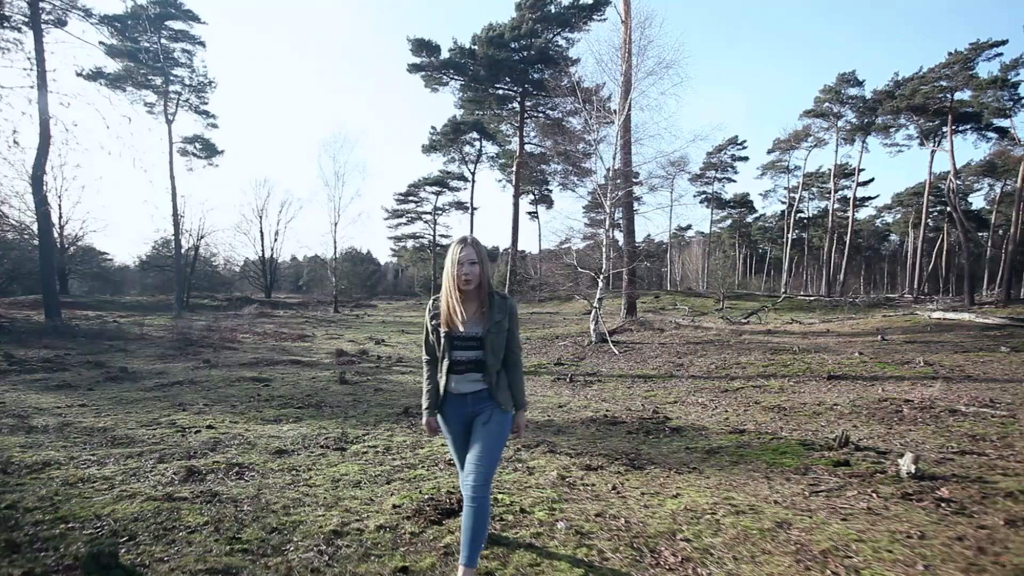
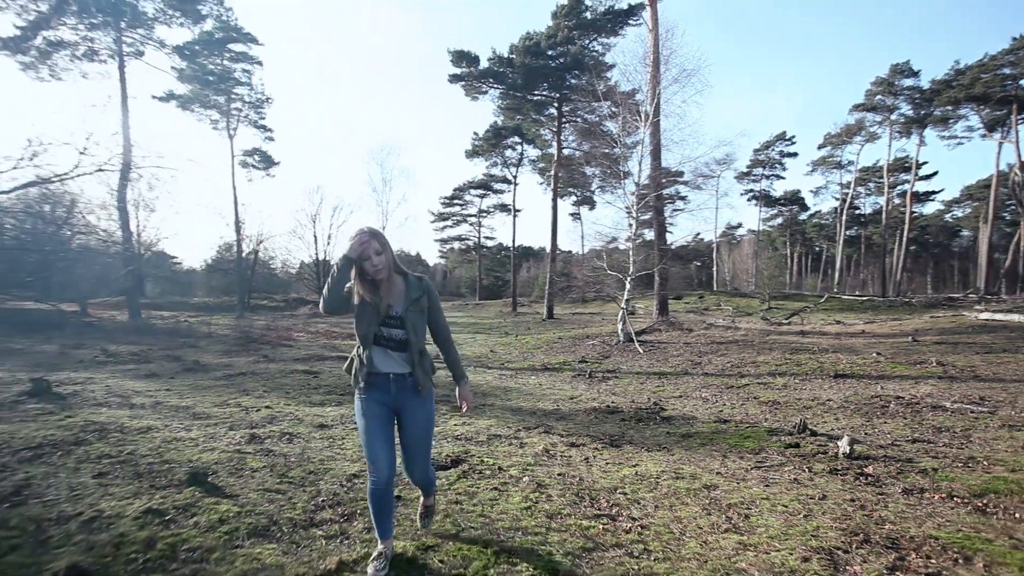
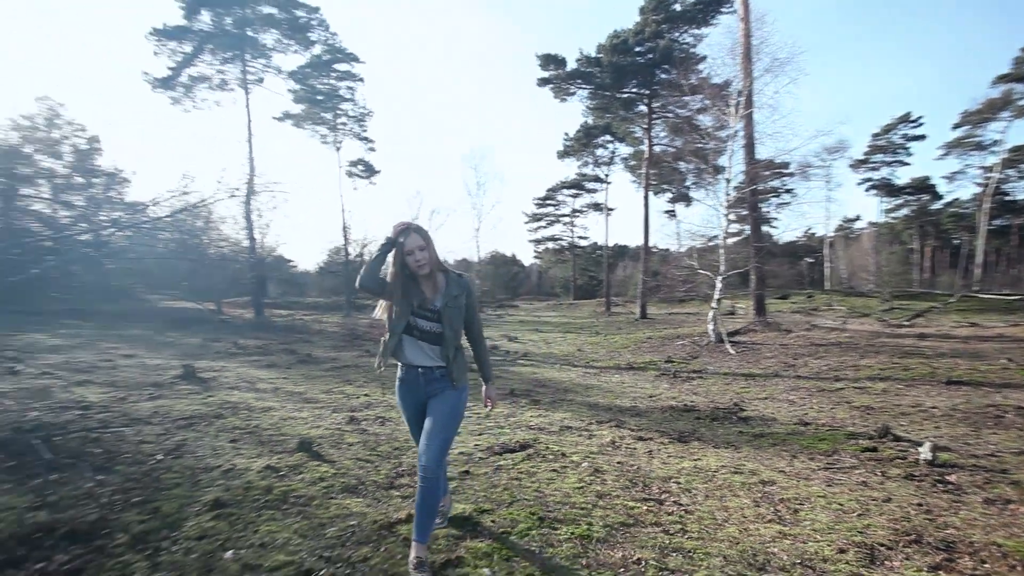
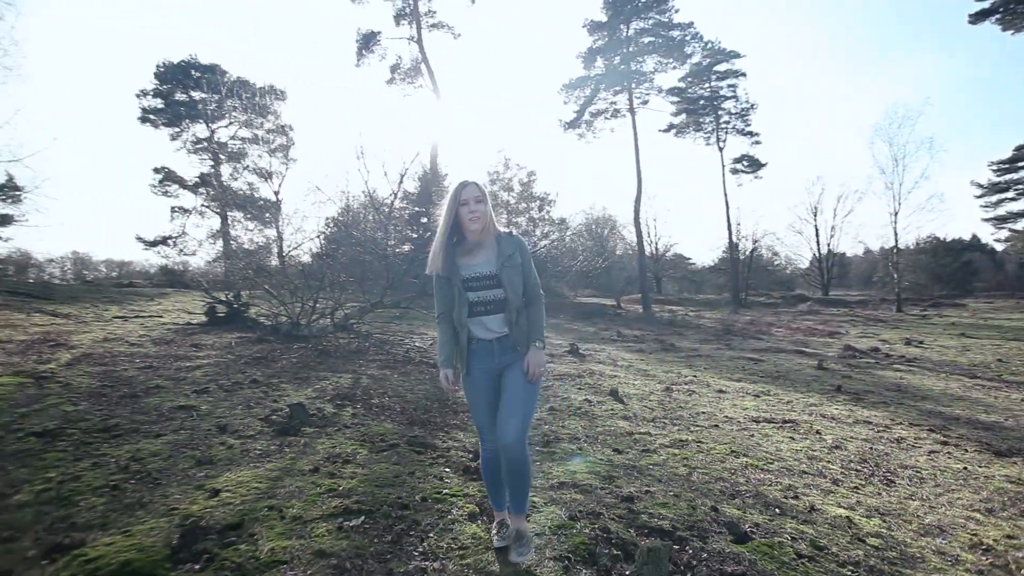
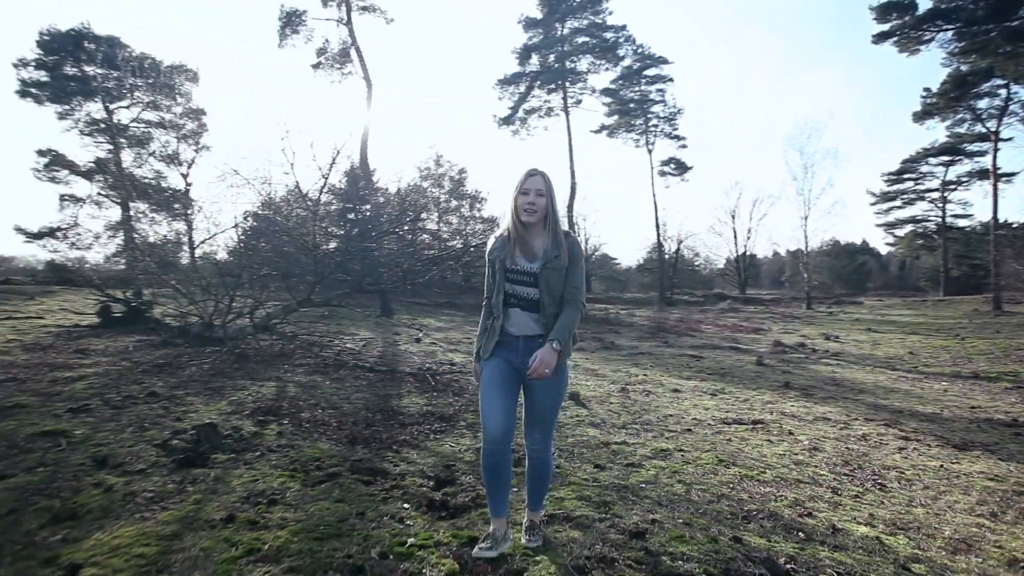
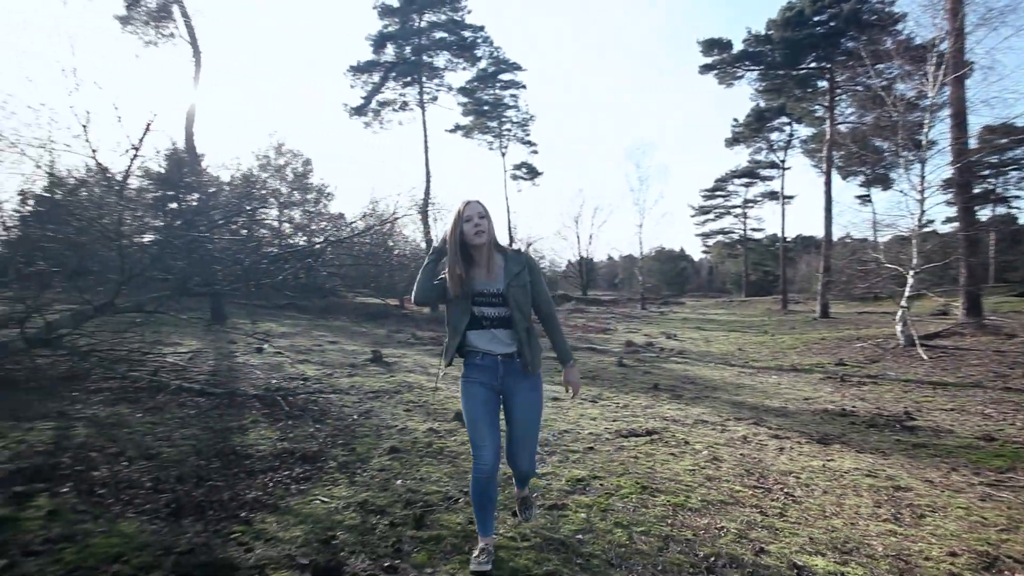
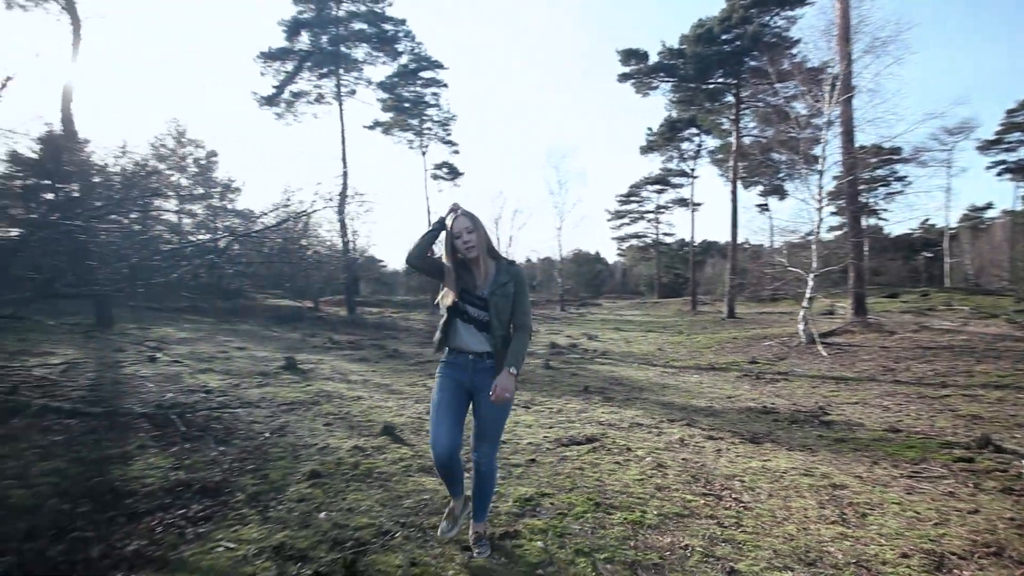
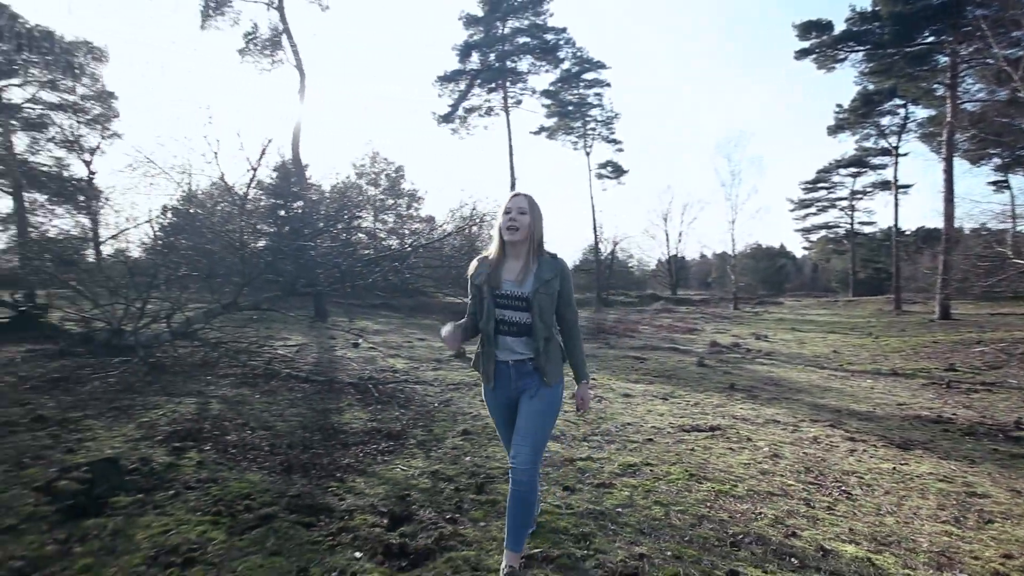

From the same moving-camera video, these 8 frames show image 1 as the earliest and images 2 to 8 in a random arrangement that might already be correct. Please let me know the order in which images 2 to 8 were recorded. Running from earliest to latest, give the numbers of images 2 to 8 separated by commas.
2, 3, 7, 6, 8, 5, 4
